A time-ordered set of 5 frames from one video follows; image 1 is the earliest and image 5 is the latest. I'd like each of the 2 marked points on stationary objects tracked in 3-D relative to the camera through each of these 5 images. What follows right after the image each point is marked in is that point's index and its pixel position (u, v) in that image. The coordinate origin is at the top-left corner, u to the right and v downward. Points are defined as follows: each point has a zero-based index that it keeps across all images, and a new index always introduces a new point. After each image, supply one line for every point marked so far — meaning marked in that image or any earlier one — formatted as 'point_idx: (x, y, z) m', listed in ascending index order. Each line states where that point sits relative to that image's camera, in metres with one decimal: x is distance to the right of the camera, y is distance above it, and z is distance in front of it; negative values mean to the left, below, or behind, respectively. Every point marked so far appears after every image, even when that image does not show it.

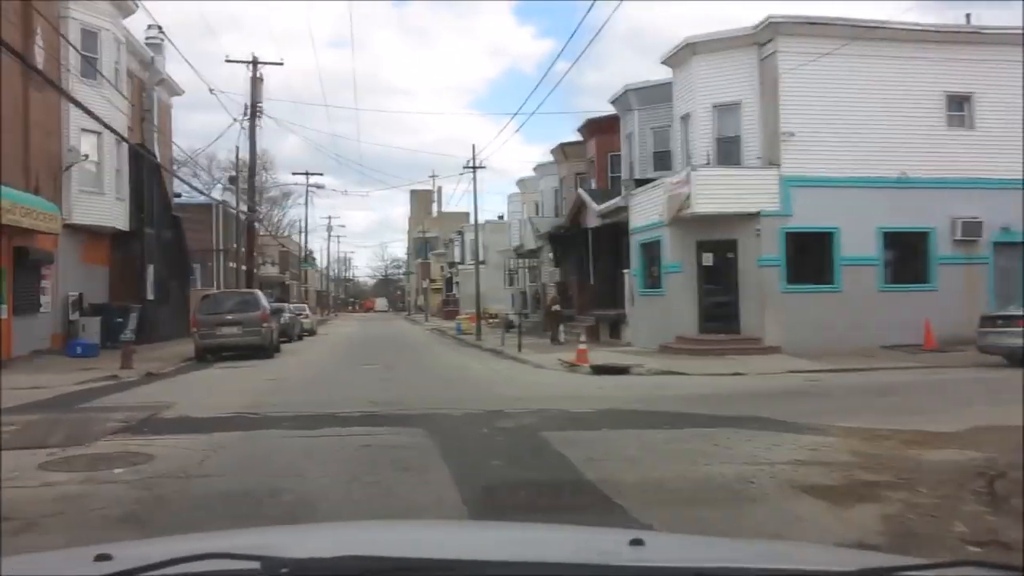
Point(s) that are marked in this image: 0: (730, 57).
0: (+4.8, +5.0, +19.7) m
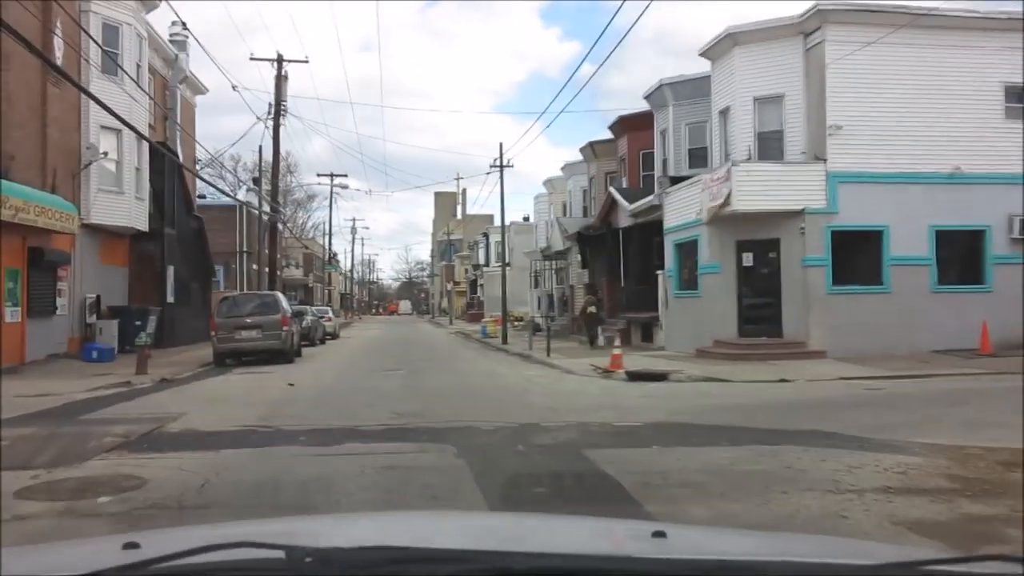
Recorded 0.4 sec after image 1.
0: (+5.4, +5.0, +18.7) m
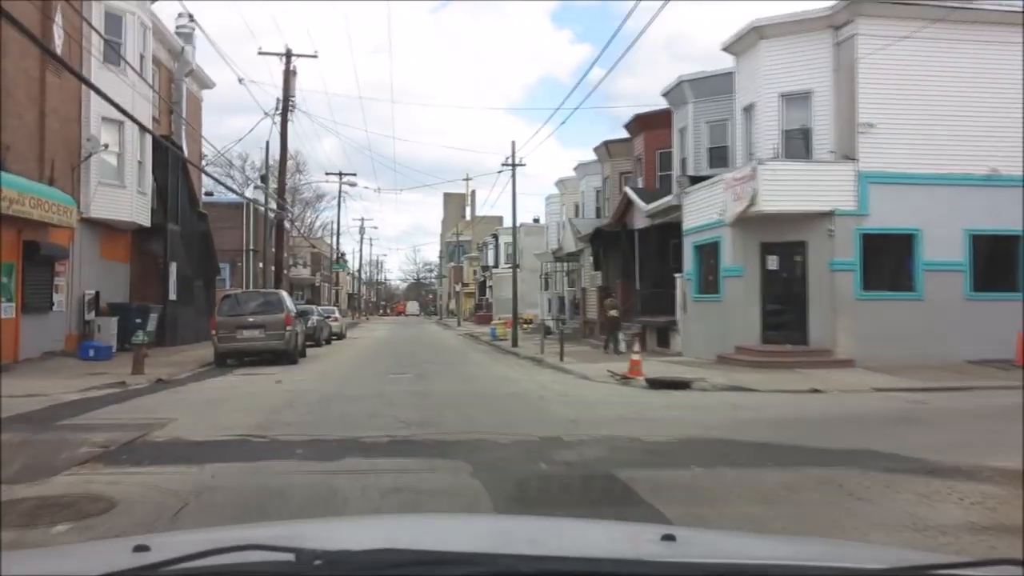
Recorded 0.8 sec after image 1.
0: (+5.7, +4.9, +17.9) m
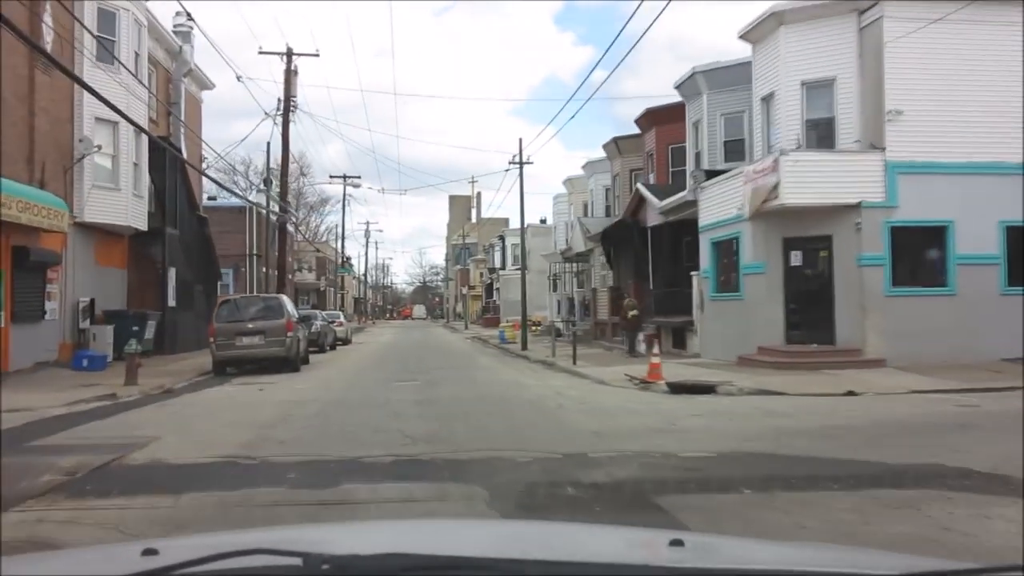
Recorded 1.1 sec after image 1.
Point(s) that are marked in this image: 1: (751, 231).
0: (+5.9, +4.9, +17.1) m
1: (+4.7, +1.1, +17.7) m
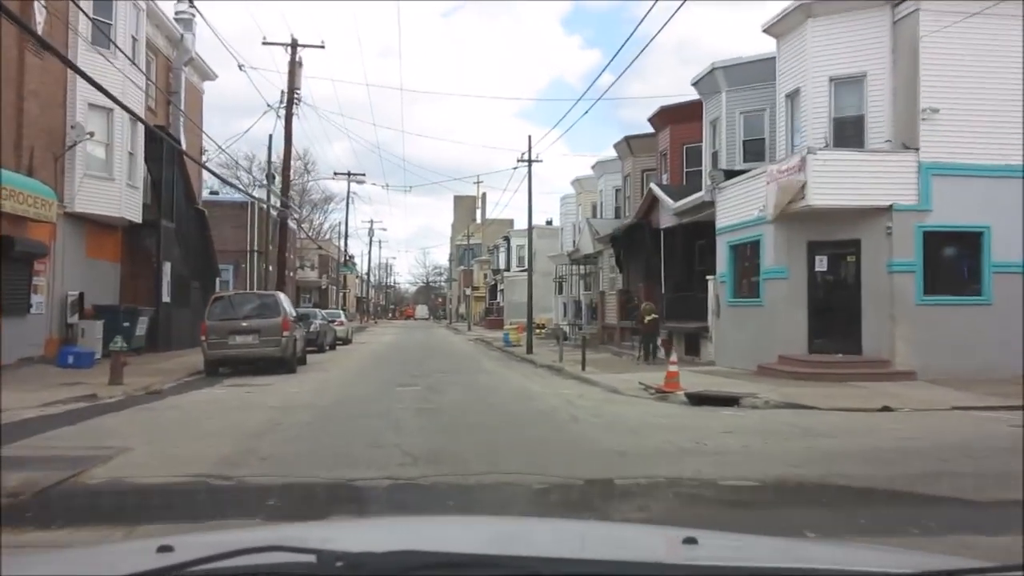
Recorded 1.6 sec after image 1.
0: (+6.1, +4.8, +16.2) m
1: (+4.8, +1.0, +16.8) m
